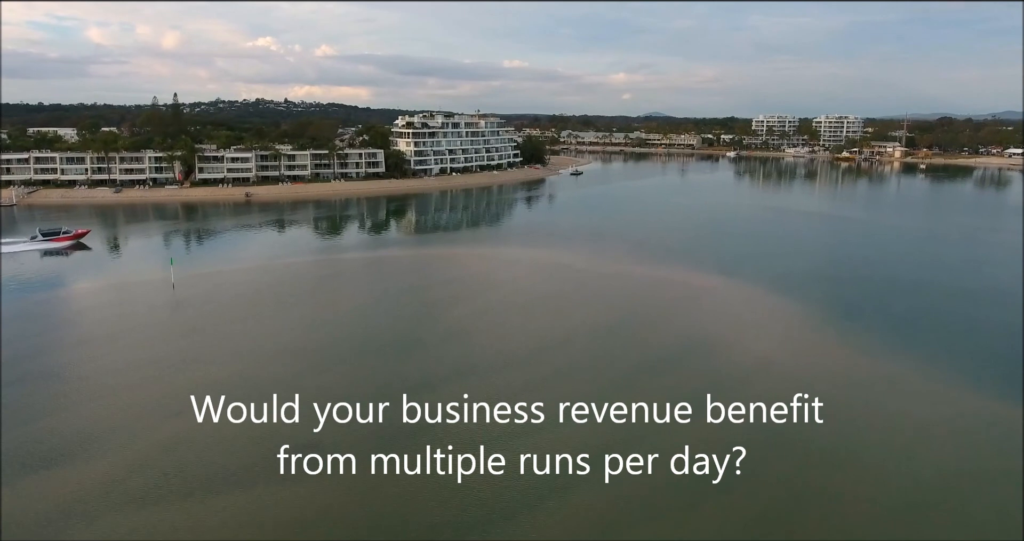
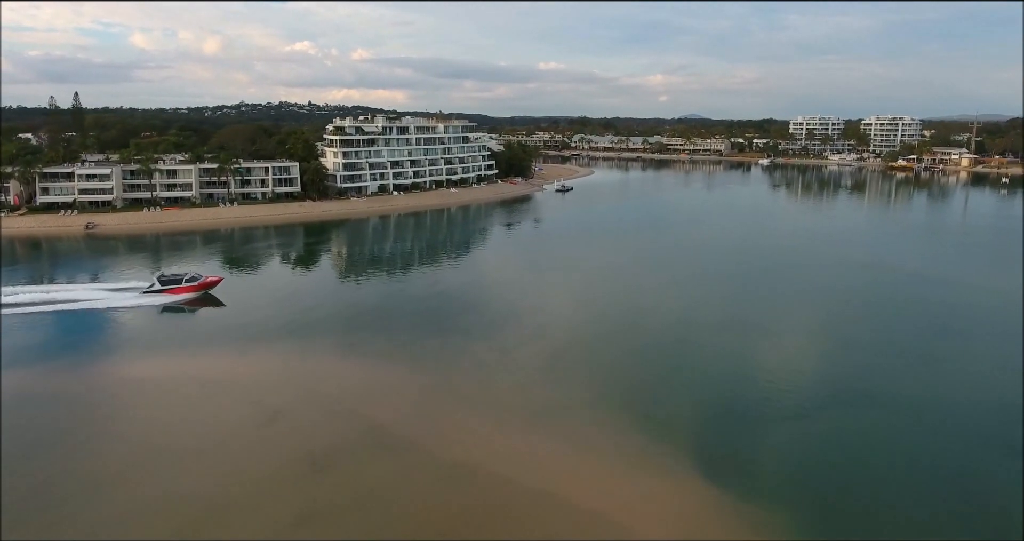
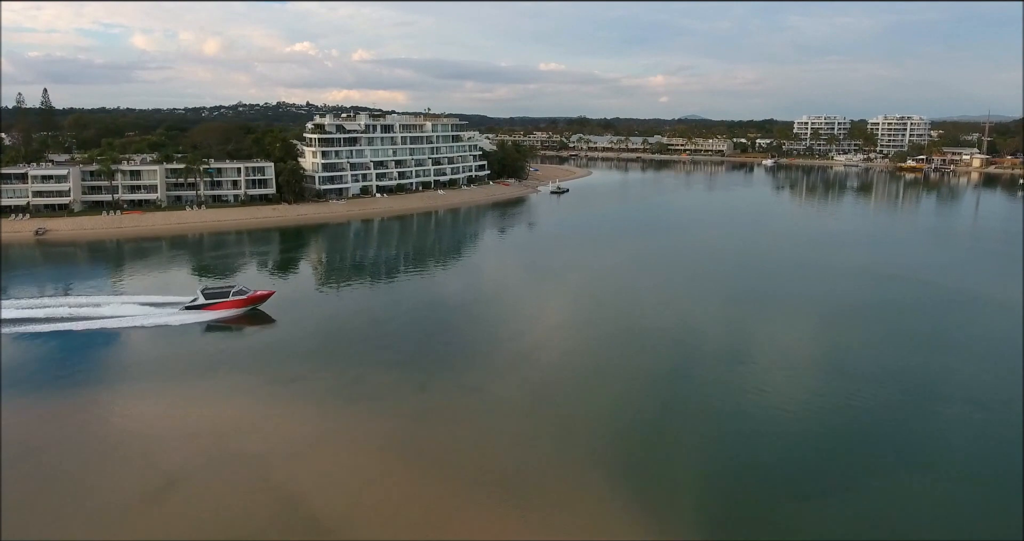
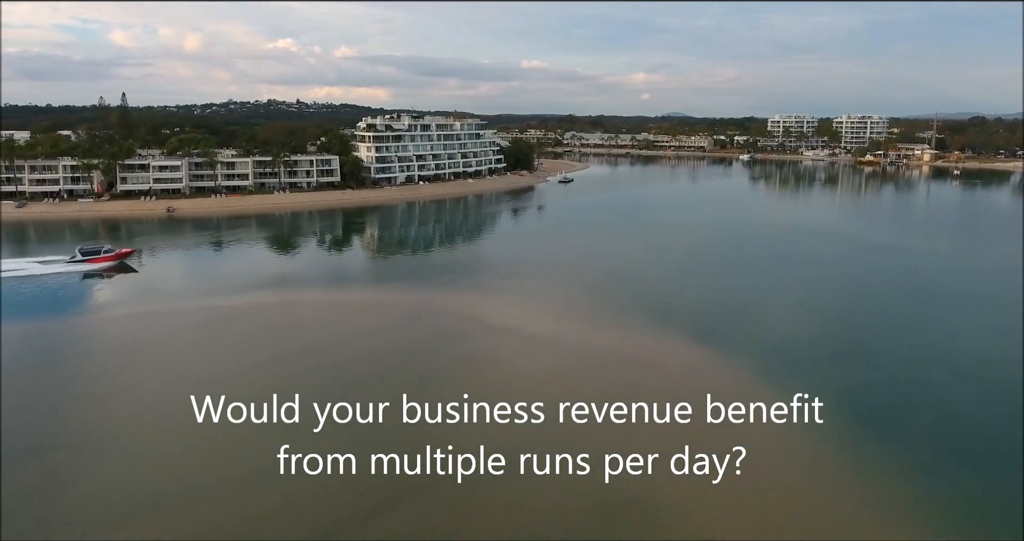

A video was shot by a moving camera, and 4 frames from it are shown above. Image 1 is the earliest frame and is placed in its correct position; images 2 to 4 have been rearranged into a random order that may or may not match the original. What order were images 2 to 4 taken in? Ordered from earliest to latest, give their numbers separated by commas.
4, 2, 3
